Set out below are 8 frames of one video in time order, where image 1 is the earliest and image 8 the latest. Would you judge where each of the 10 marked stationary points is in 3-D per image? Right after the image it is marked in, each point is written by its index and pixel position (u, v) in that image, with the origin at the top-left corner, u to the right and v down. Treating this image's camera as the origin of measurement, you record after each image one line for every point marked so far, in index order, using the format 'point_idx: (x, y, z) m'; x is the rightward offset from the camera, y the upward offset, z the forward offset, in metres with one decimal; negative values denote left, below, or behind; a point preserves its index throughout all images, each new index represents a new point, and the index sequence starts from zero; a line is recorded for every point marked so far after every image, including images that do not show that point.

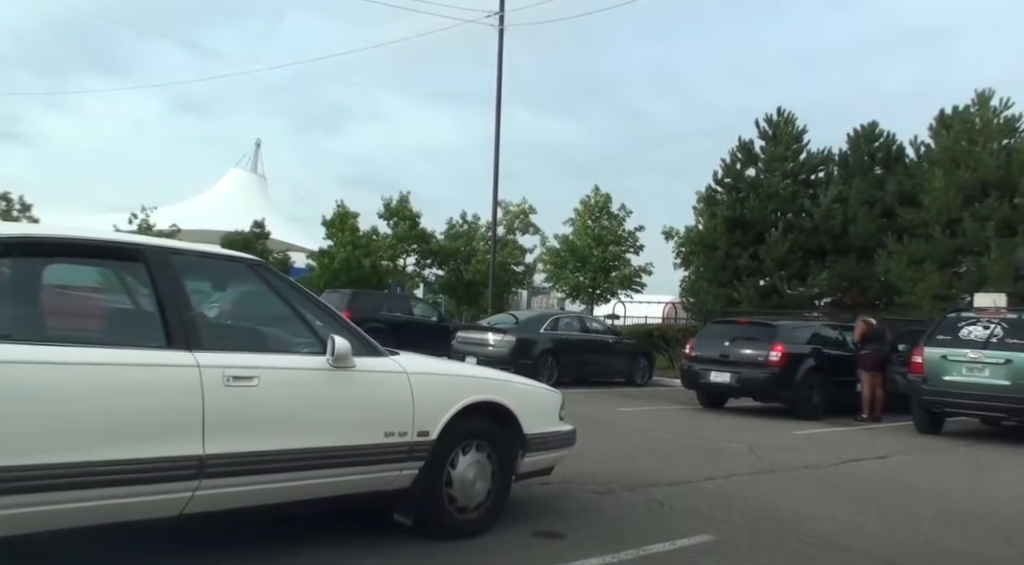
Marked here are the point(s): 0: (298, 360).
0: (-1.0, -0.4, +4.4) m
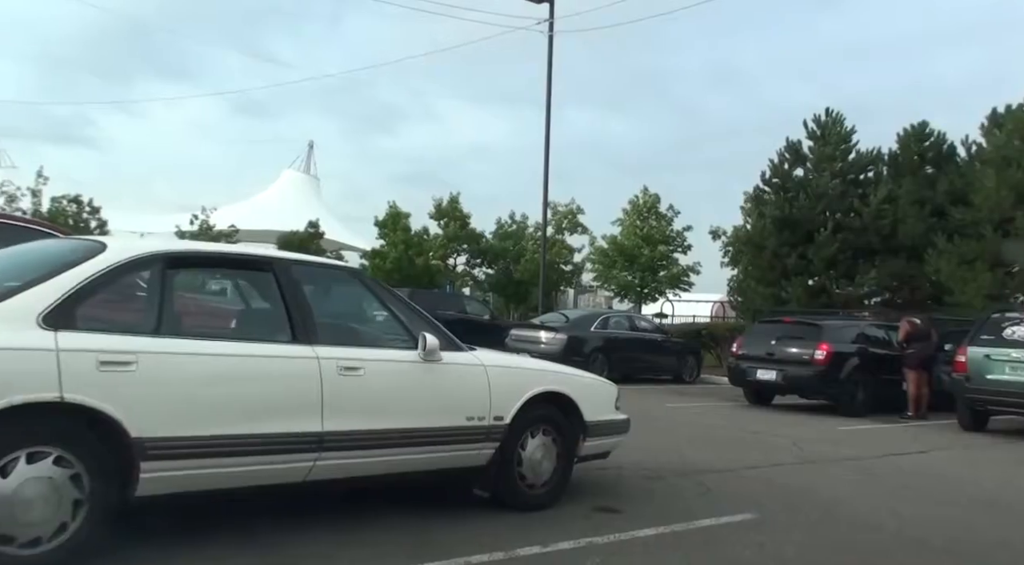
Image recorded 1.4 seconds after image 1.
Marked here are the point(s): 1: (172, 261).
0: (-0.7, -0.4, +5.1) m
1: (-1.7, +0.1, +4.5) m
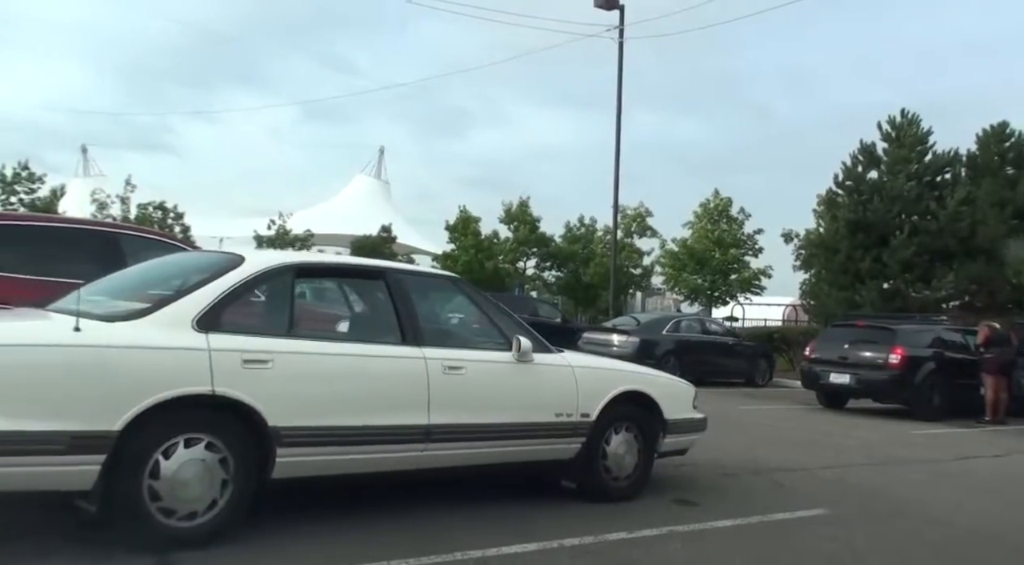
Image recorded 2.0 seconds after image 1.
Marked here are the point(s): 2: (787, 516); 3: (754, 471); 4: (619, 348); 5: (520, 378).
0: (-0.1, -0.4, +5.6) m
1: (-1.2, +0.1, +5.1) m
2: (+2.0, -1.7, +6.5) m
3: (+2.2, -1.7, +8.2) m
4: (+2.2, -1.3, +18.2) m
5: (+0.1, -0.6, +5.7) m
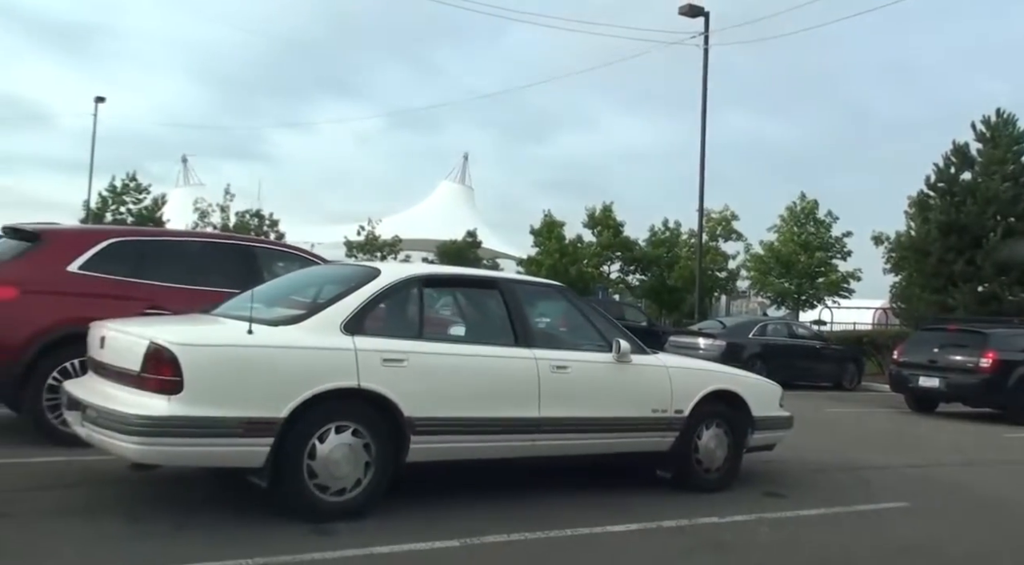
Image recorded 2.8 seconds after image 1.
0: (+0.6, -0.5, +6.2) m
1: (-0.6, 0.0, +5.8) m
2: (+2.7, -1.7, +6.9) m
3: (+3.1, -1.8, +8.6) m
4: (+4.0, -1.4, +18.5) m
5: (+0.8, -0.7, +6.3) m
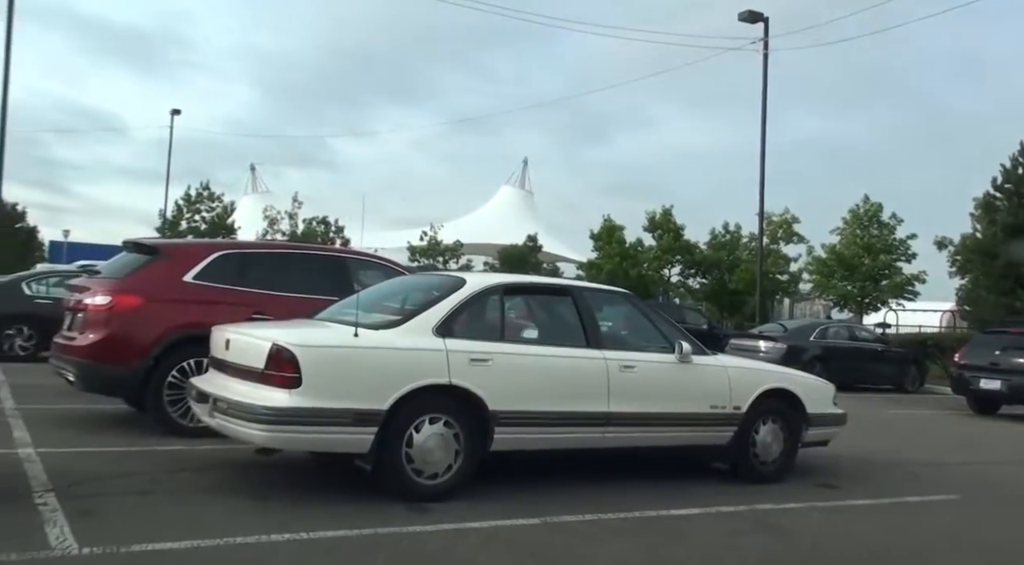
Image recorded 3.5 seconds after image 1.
0: (+1.1, -0.6, +6.8) m
1: (0.0, -0.1, +6.5) m
2: (+3.3, -1.8, +7.4) m
3: (+3.8, -1.8, +9.0) m
4: (+5.3, -1.5, +18.9) m
5: (+1.3, -0.7, +6.9) m
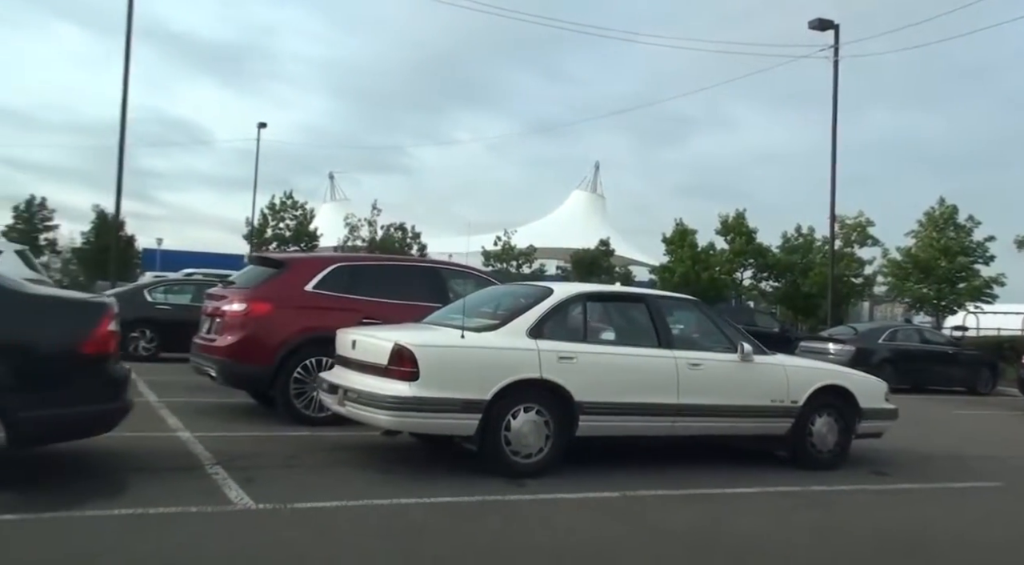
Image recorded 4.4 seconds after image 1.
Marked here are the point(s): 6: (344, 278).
0: (+1.8, -0.6, +7.8) m
1: (+0.6, -0.1, +7.5) m
2: (+4.1, -1.8, +8.1) m
3: (+4.7, -1.9, +9.7) m
4: (+7.0, -1.6, +19.4) m
5: (+2.0, -0.8, +7.8) m
6: (-1.8, 0.0, +9.7) m
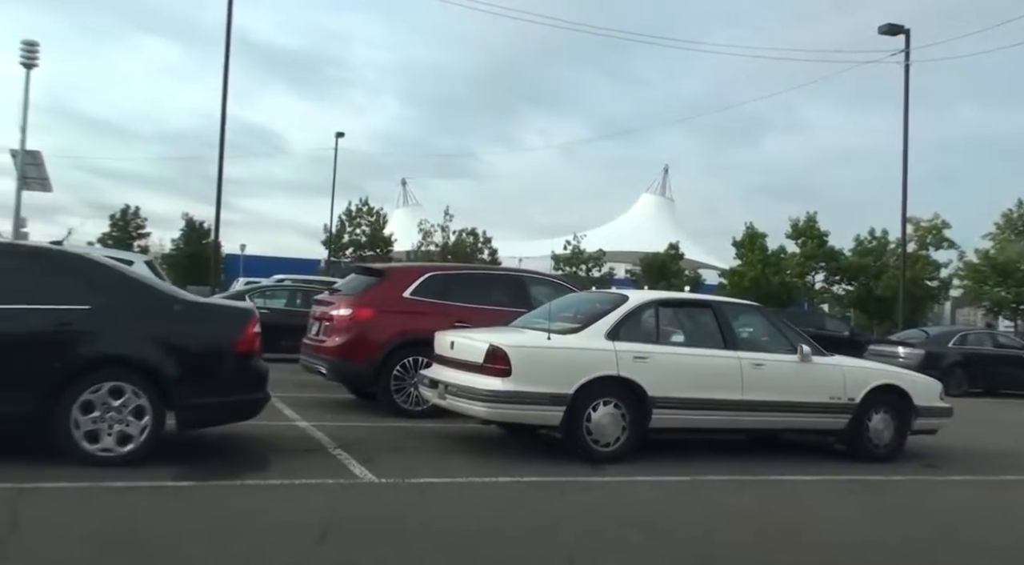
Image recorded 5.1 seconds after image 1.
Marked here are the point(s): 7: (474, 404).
0: (+2.6, -0.7, +8.5) m
1: (+1.4, -0.2, +8.3) m
2: (+4.9, -1.9, +8.7) m
3: (+5.6, -2.0, +10.3) m
4: (+8.6, -1.7, +19.7) m
5: (+2.8, -0.9, +8.5) m
6: (-0.9, 0.0, +10.7) m
7: (-0.3, -1.0, +7.6) m
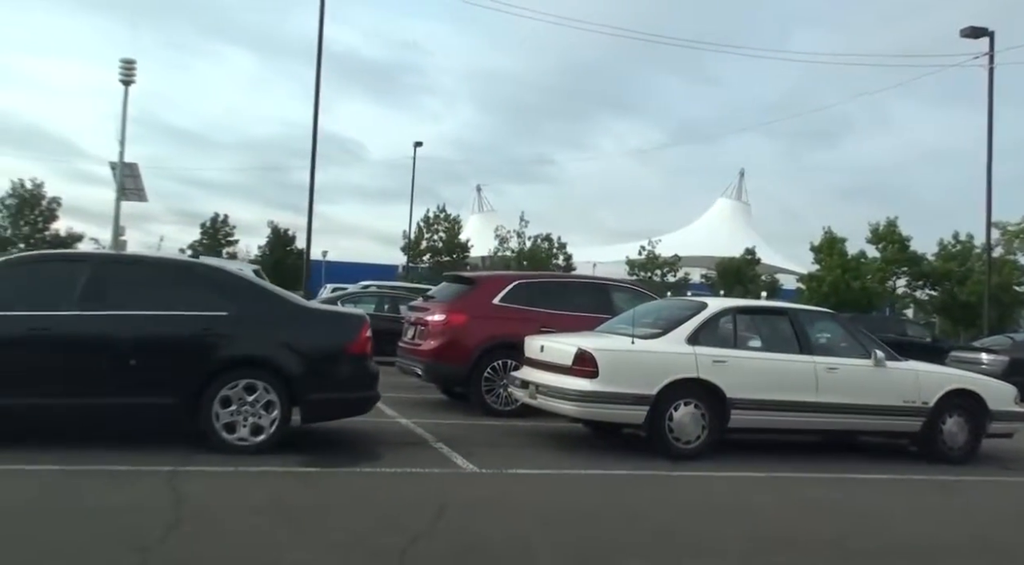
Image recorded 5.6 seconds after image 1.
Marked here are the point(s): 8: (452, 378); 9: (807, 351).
0: (+3.4, -0.8, +8.9) m
1: (+2.2, -0.3, +8.8) m
2: (+5.7, -2.0, +8.9) m
3: (+6.6, -2.0, +10.4) m
4: (+10.4, -1.8, +19.6) m
5: (+3.6, -0.9, +8.9) m
6: (+0.2, -0.1, +11.4) m
7: (+0.5, -1.1, +8.3) m
8: (-0.7, -1.2, +10.9) m
9: (+2.9, -0.7, +8.8) m
